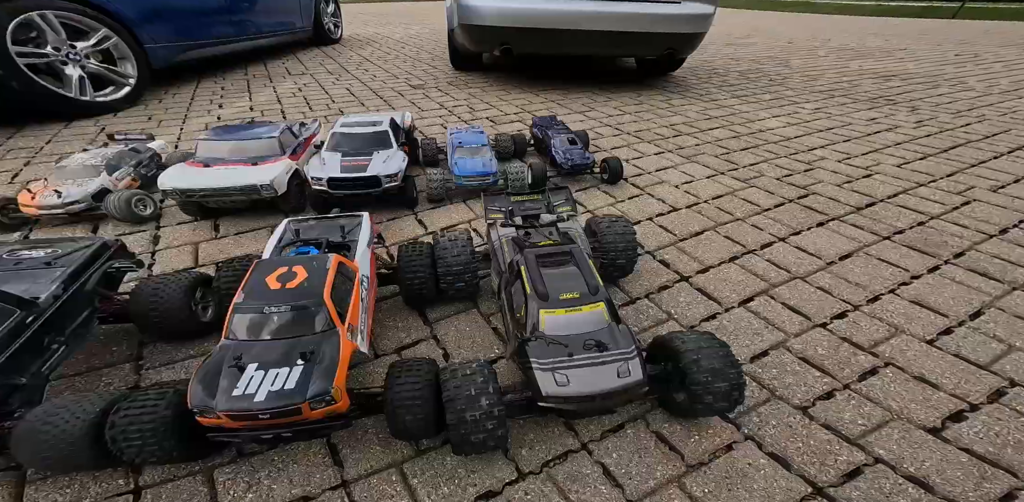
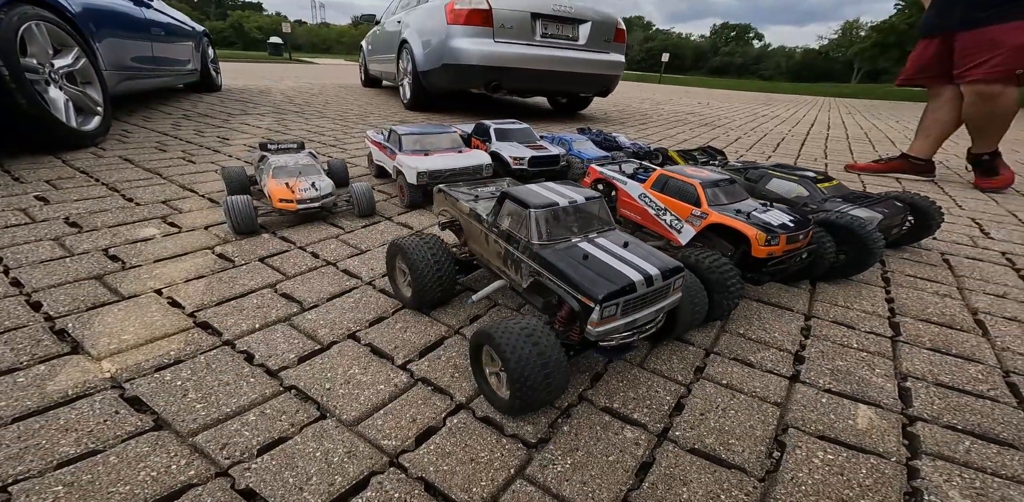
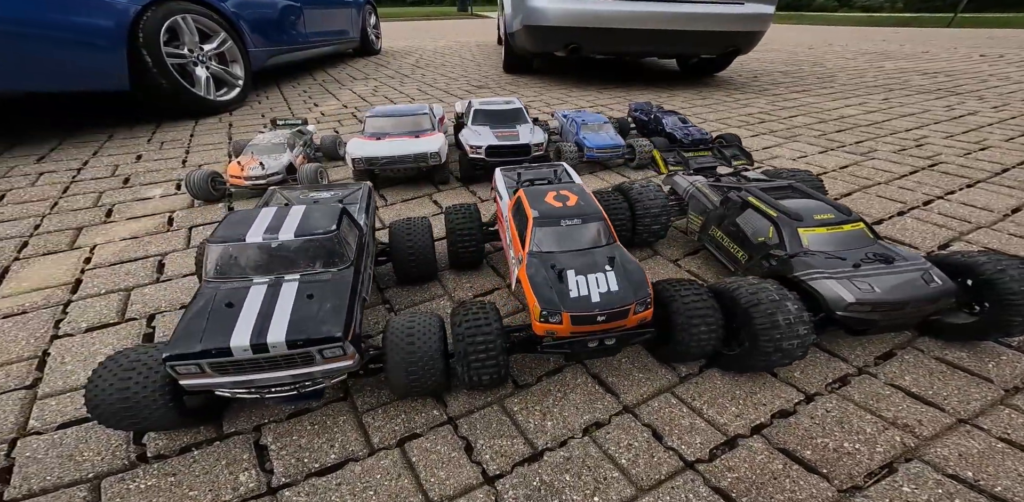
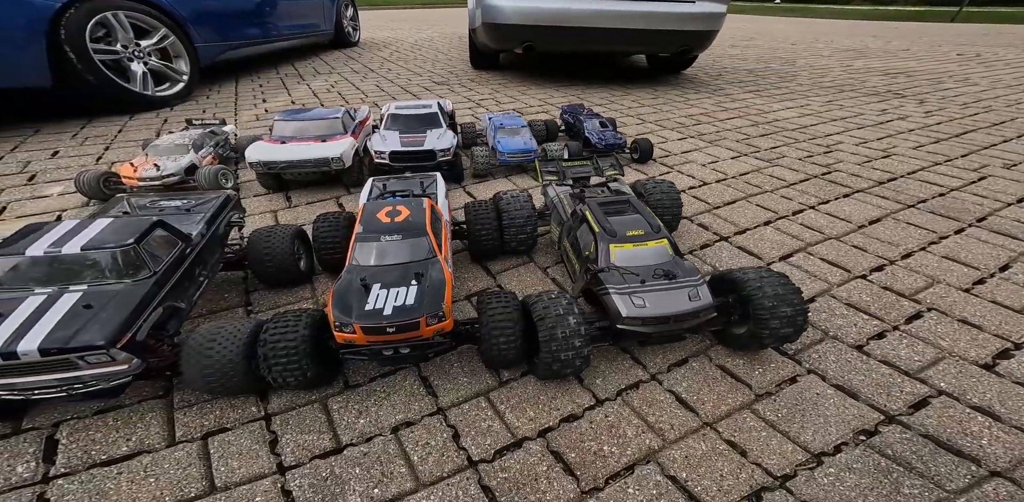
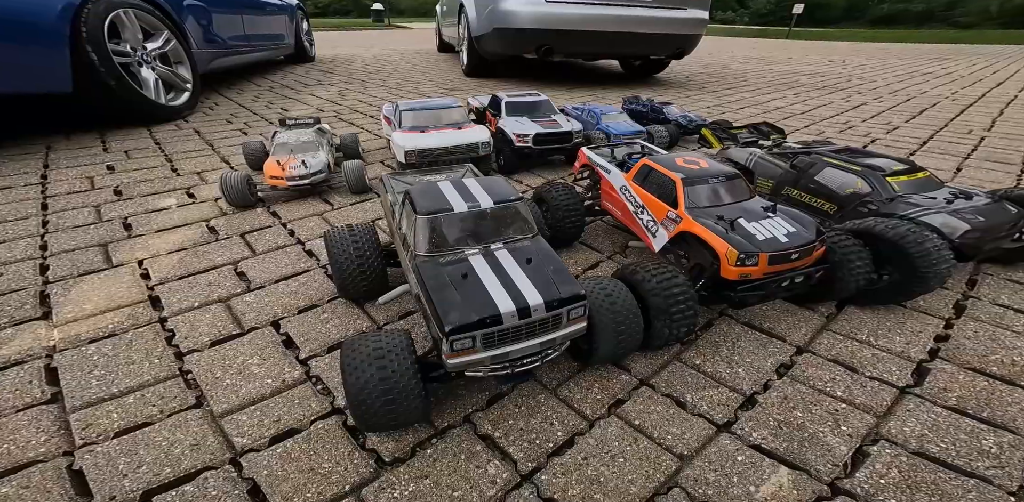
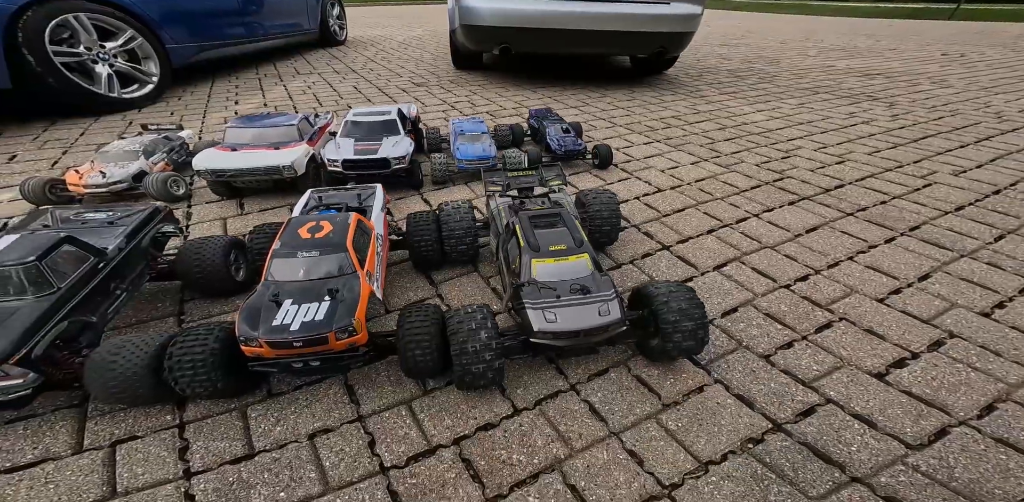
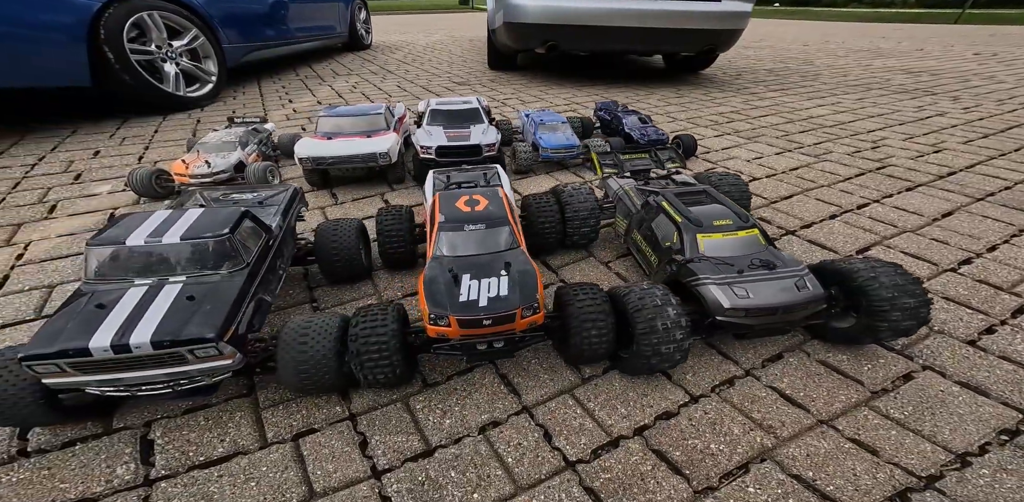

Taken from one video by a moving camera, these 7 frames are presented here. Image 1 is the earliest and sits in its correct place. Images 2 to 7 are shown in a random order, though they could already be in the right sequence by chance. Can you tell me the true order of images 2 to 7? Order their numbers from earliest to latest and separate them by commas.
6, 4, 7, 3, 5, 2
